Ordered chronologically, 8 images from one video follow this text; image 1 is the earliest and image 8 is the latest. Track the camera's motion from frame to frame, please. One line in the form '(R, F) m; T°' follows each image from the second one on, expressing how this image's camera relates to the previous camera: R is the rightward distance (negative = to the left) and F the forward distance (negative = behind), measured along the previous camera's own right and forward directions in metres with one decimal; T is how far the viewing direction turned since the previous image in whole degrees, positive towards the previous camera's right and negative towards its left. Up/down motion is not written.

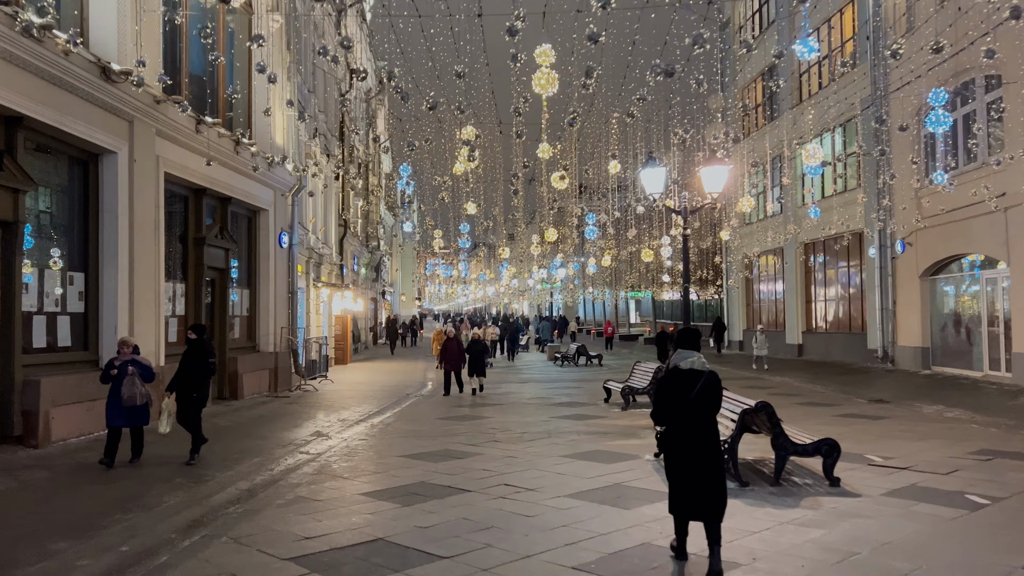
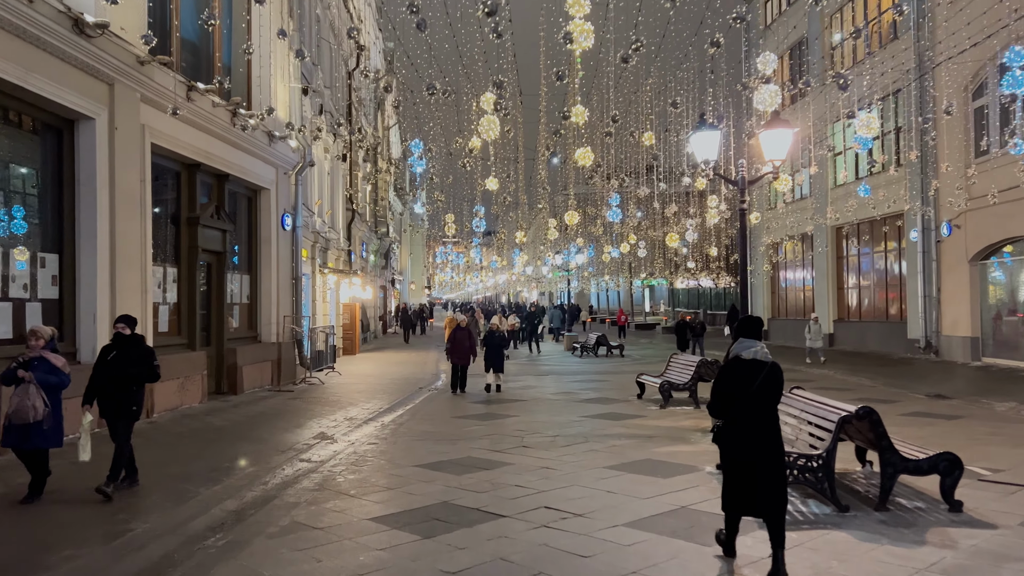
(-0.3, +1.4) m; -1°
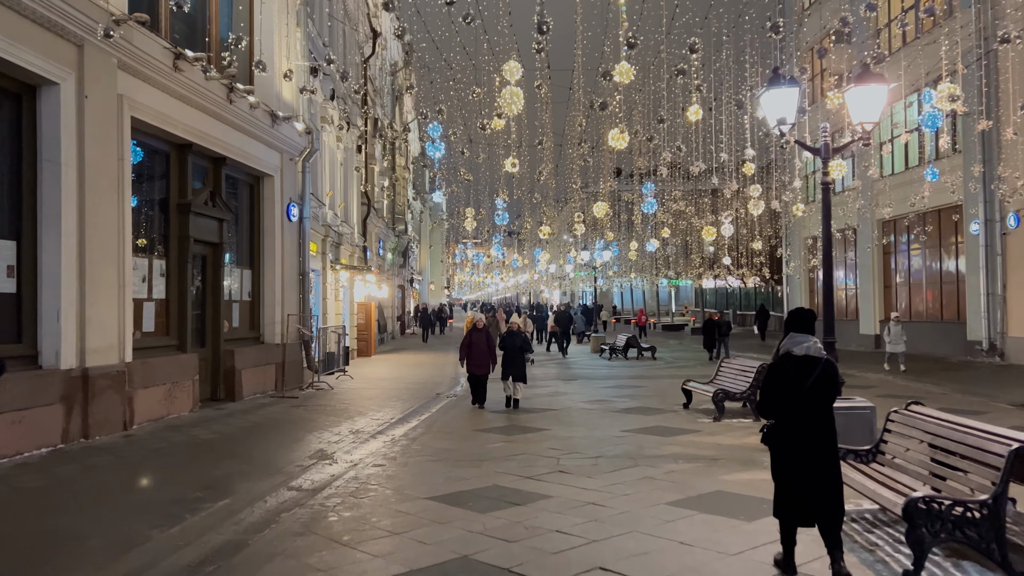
(-0.1, +1.6) m; -1°
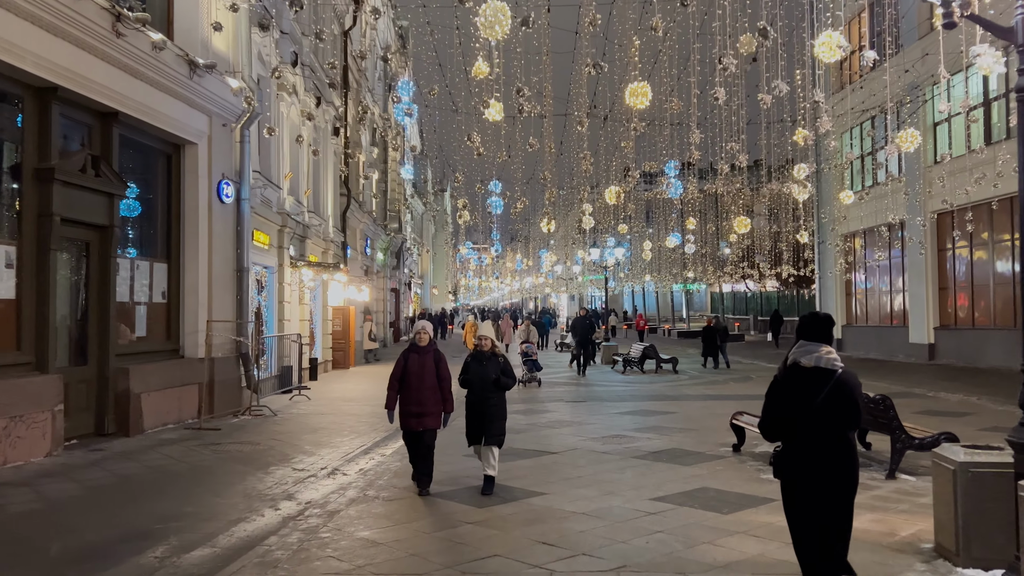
(+0.3, +3.3) m; -1°
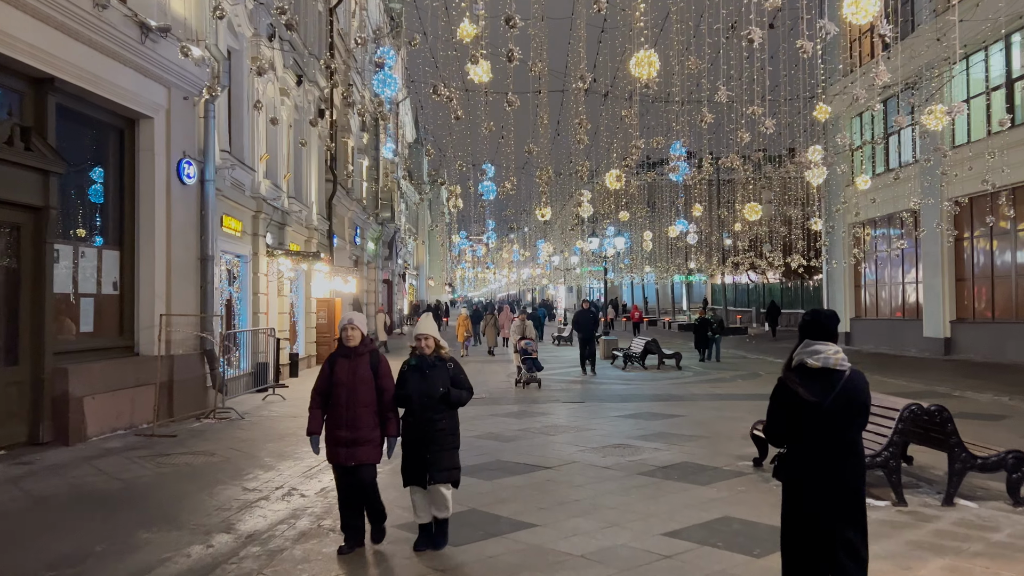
(+0.1, +1.2) m; 0°
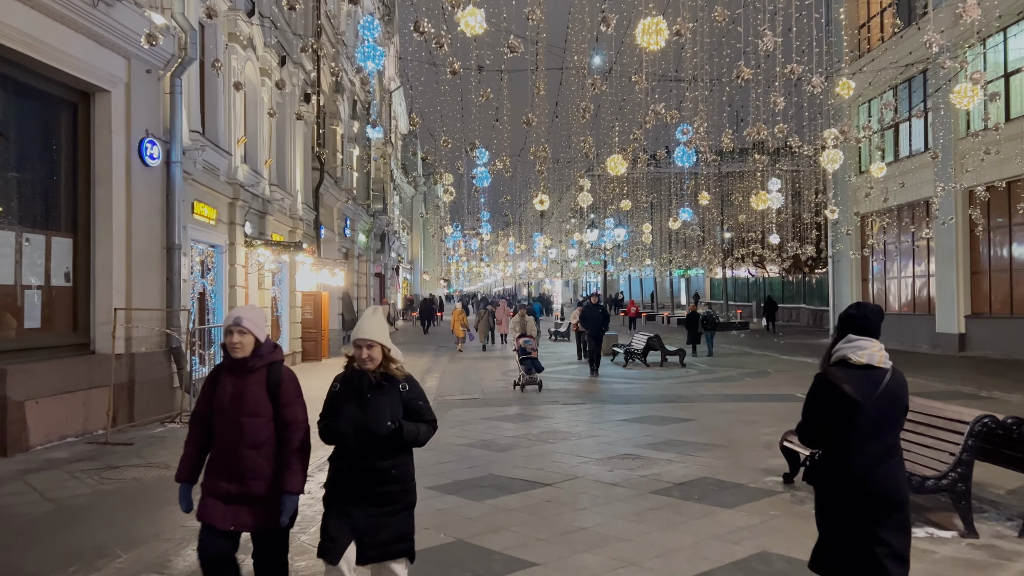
(0.0, +1.0) m; 0°
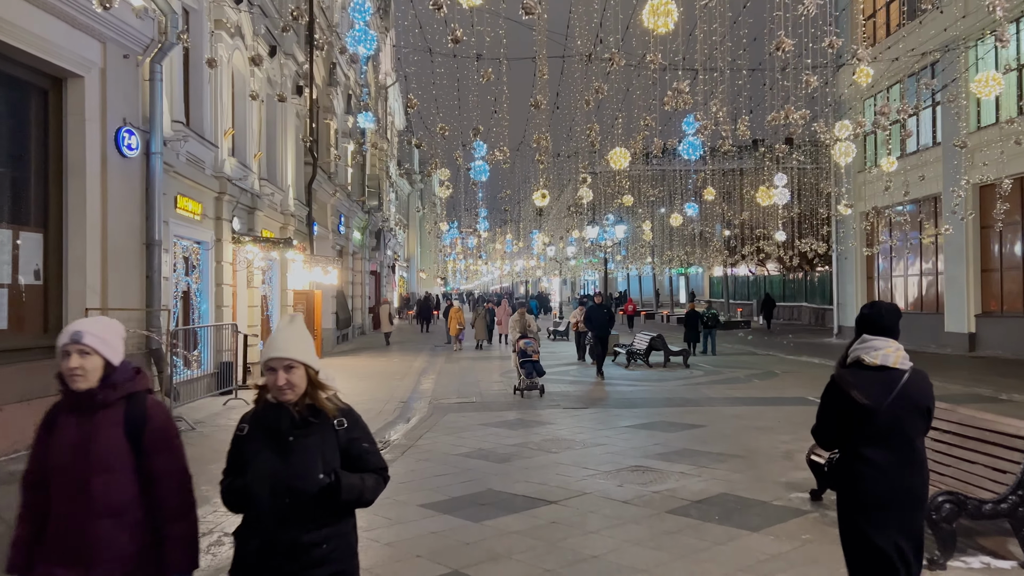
(0.0, +0.6) m; 0°
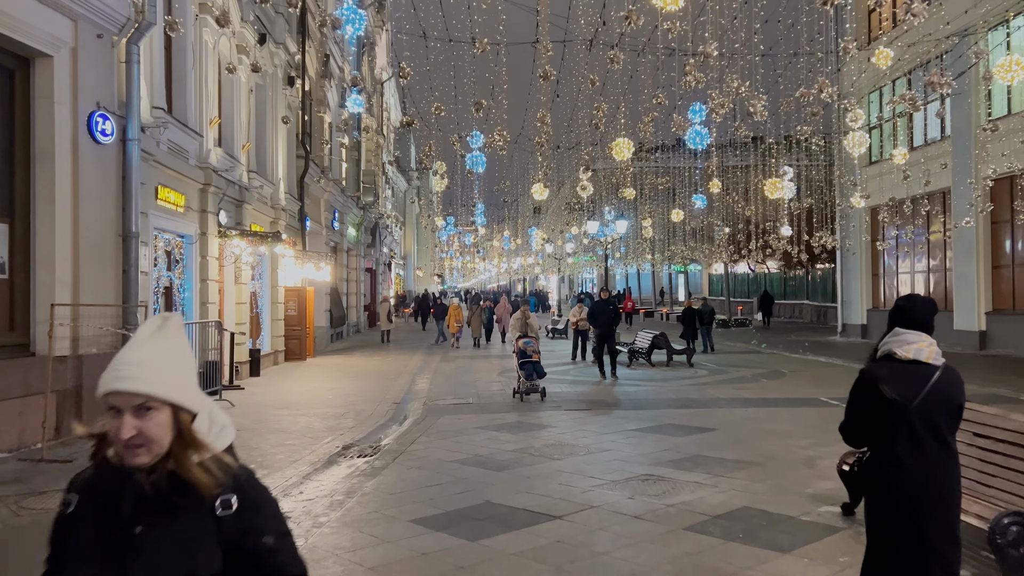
(0.0, +0.6) m; 0°
